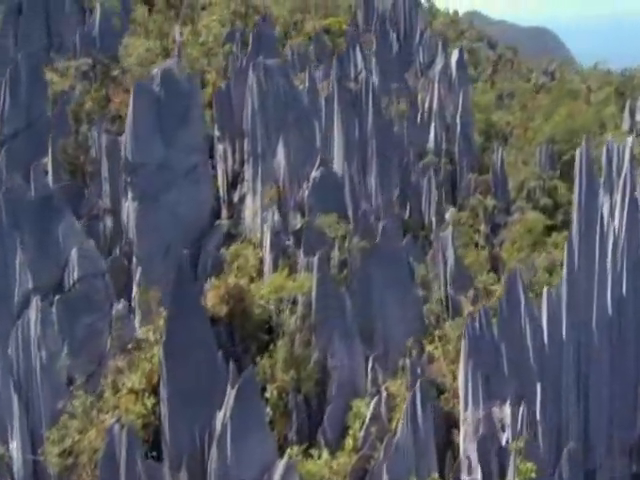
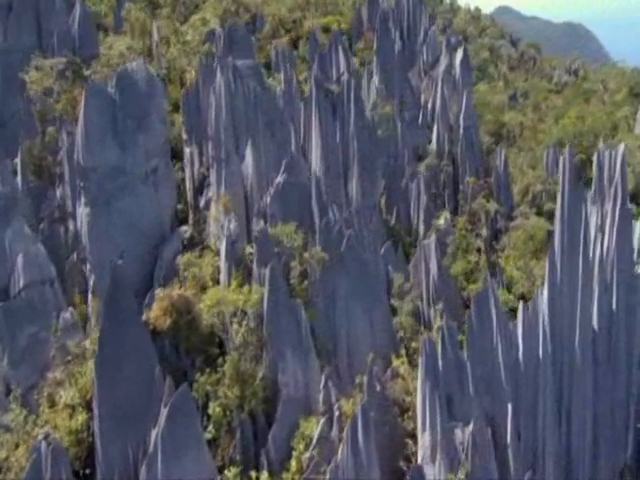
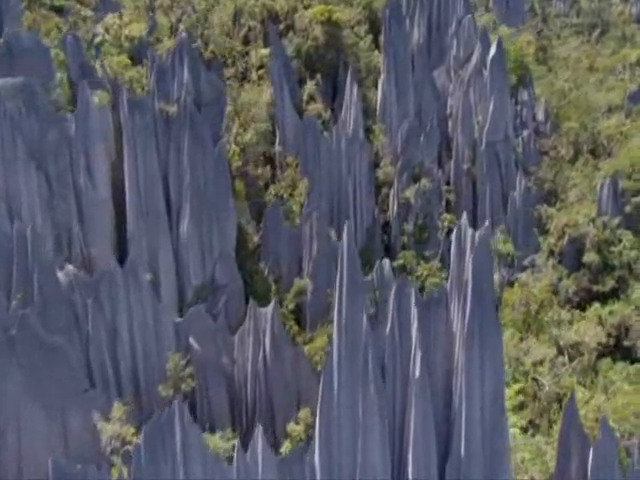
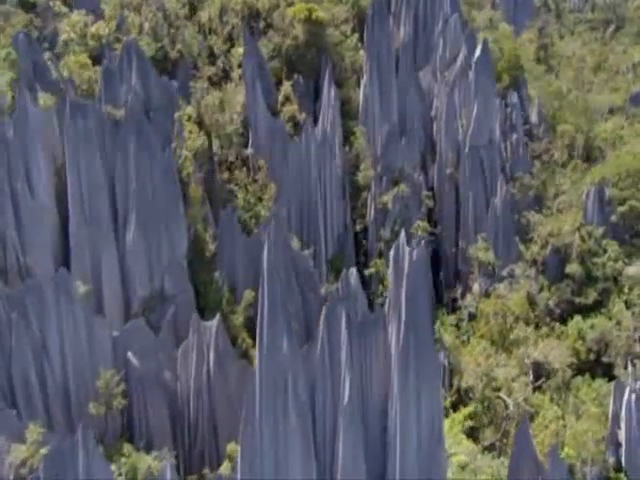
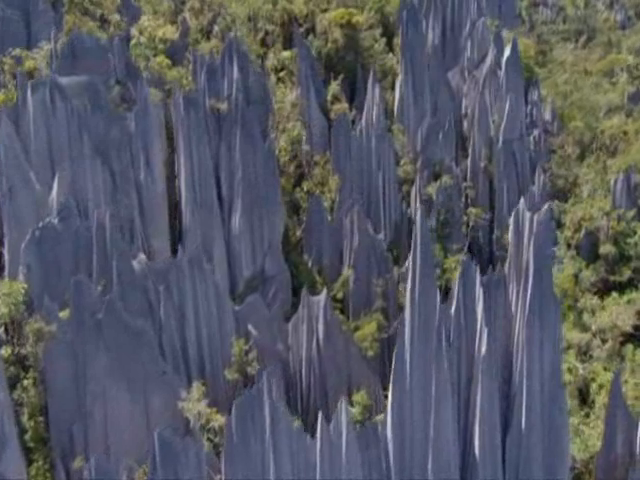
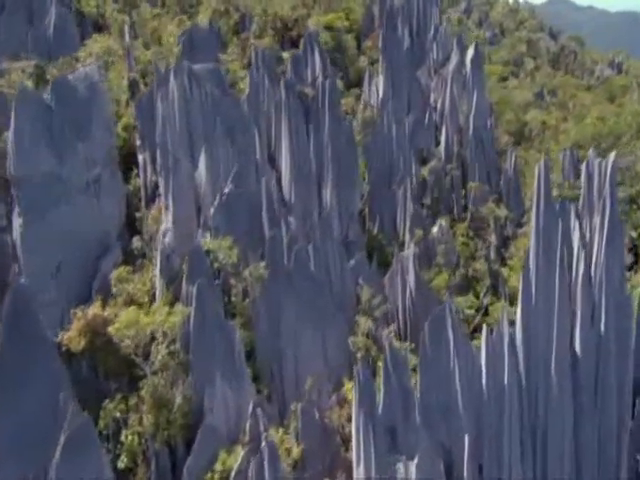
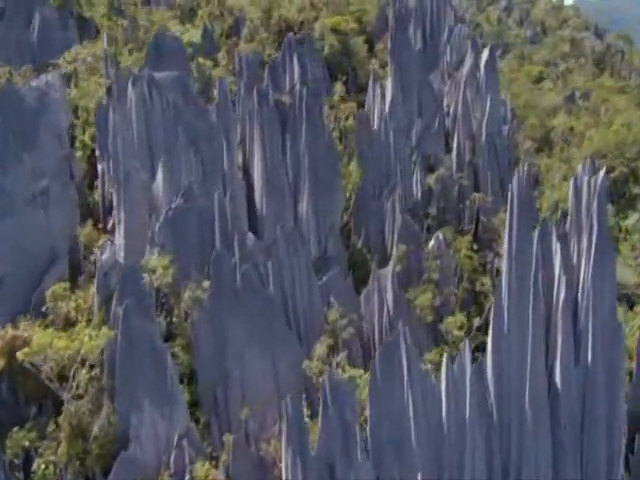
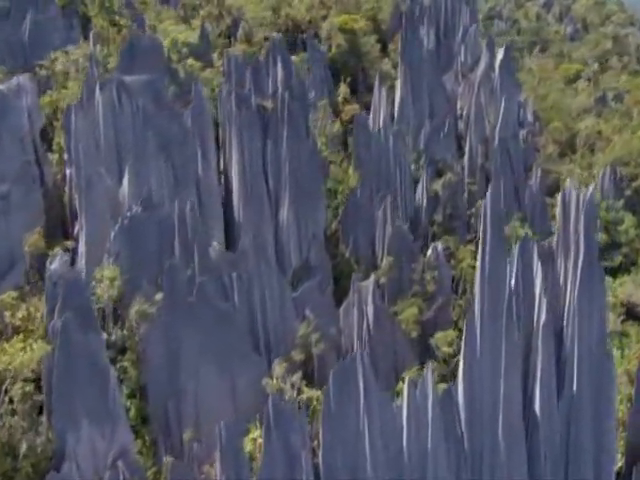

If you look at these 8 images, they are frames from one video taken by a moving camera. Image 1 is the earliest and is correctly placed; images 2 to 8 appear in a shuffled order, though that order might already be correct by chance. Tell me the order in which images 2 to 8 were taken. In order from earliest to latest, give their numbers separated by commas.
2, 6, 7, 8, 5, 3, 4
